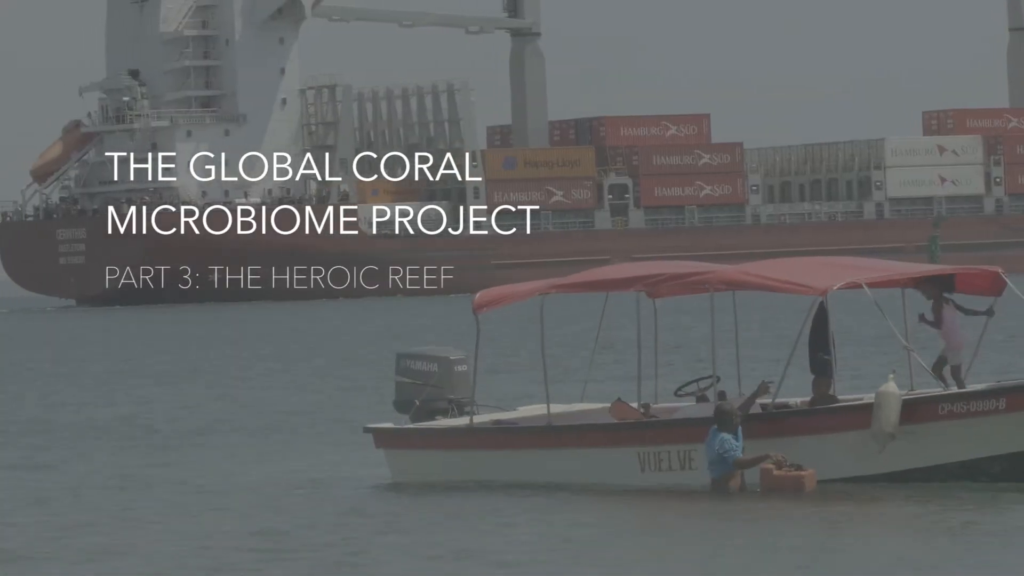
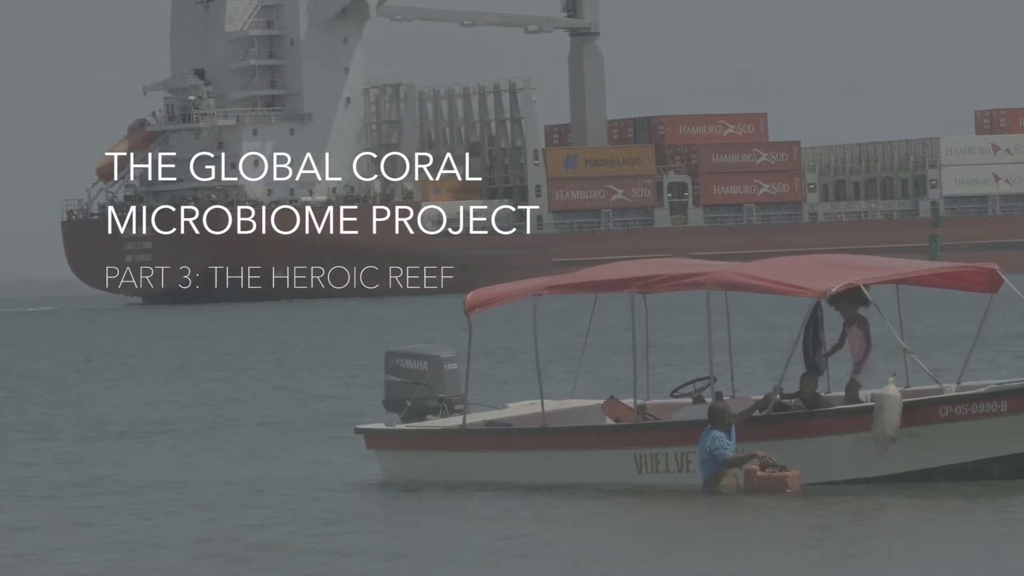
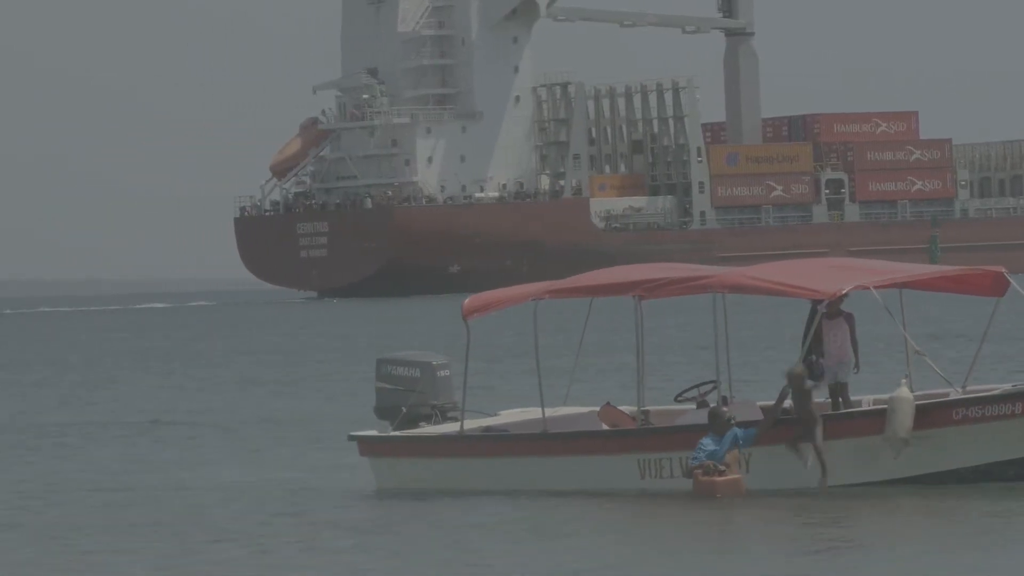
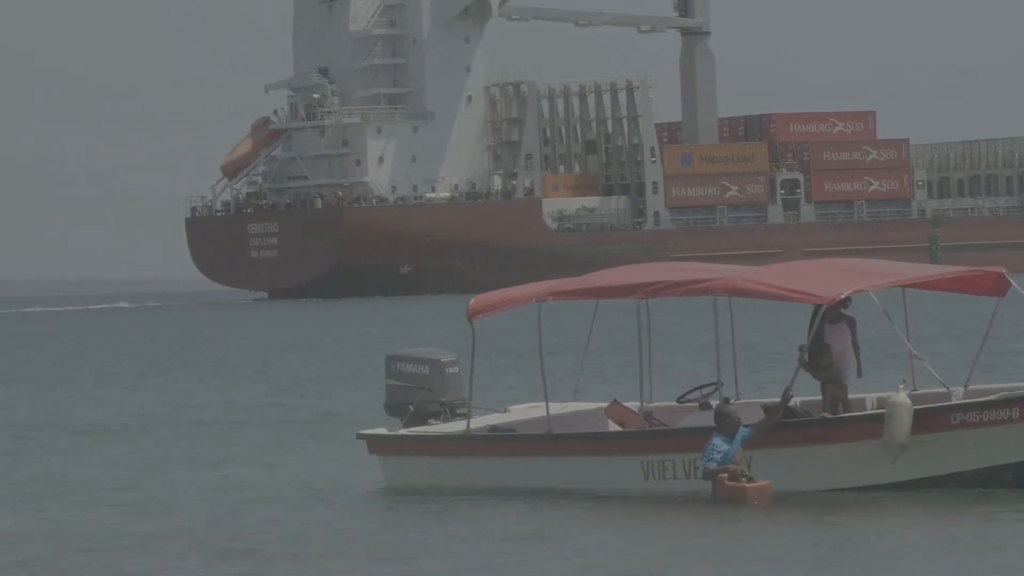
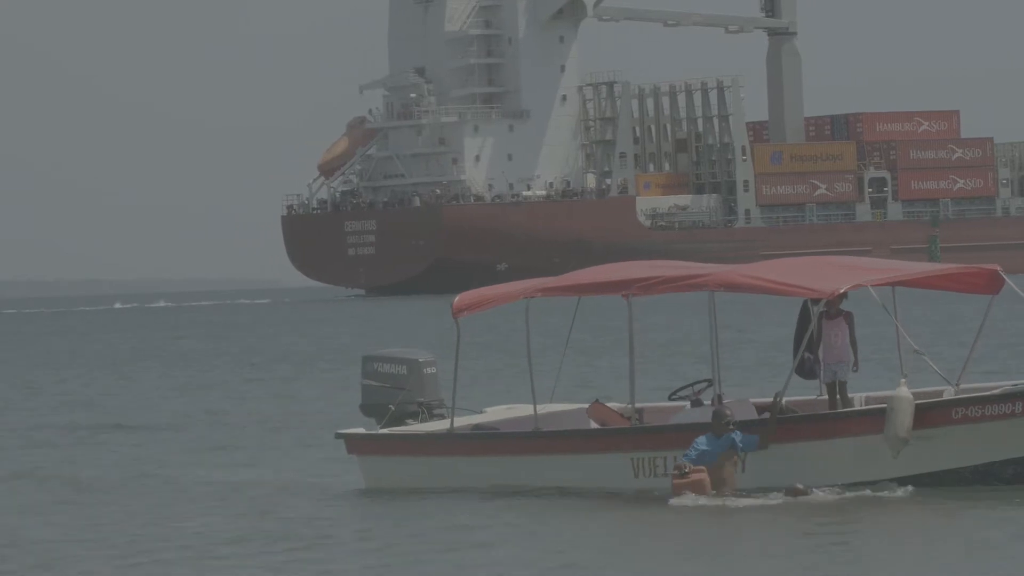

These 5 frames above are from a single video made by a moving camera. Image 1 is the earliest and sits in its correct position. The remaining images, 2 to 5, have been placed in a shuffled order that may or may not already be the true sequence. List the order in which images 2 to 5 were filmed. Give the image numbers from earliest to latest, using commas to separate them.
2, 4, 3, 5
